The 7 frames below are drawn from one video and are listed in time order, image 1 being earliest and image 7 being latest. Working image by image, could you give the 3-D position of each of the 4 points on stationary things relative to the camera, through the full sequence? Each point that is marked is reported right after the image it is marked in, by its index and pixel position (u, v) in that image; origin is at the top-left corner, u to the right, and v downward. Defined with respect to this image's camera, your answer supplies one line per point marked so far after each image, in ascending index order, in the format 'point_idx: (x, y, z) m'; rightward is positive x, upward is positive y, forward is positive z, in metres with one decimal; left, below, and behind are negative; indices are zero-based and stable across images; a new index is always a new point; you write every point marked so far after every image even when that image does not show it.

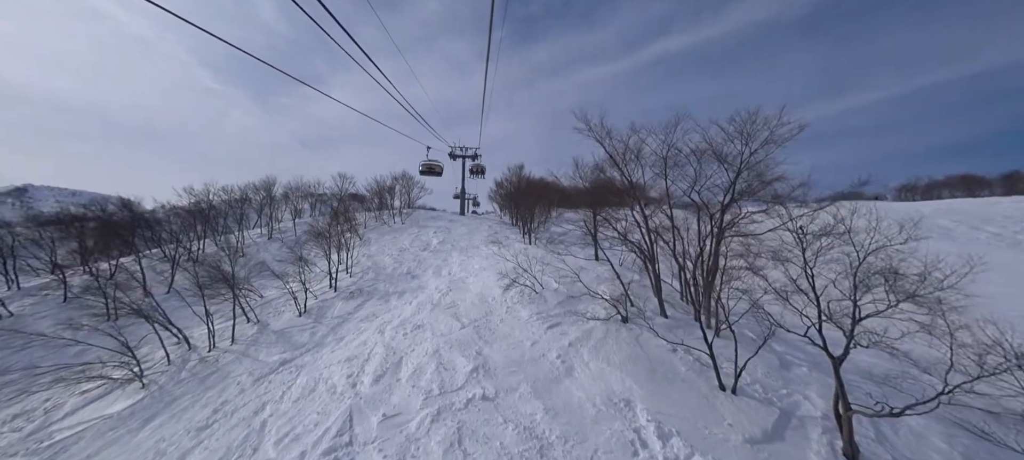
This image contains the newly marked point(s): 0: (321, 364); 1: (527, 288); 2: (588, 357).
0: (-7.6, -5.4, +13.2) m
1: (+0.7, -2.7, +15.3) m
2: (+2.4, -4.1, +10.5) m
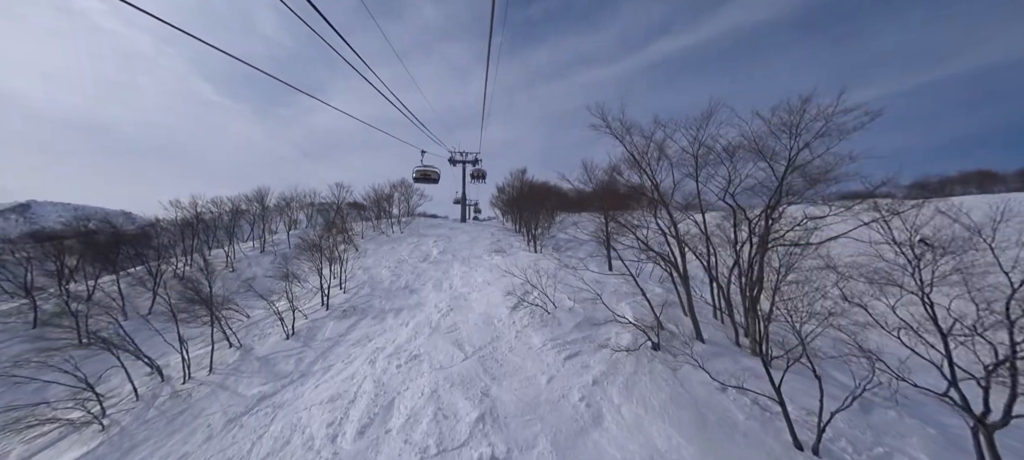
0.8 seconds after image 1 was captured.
0: (-7.2, -6.0, +11.3) m
1: (+1.0, -3.2, +13.4) m
2: (+2.8, -4.4, +8.6) m
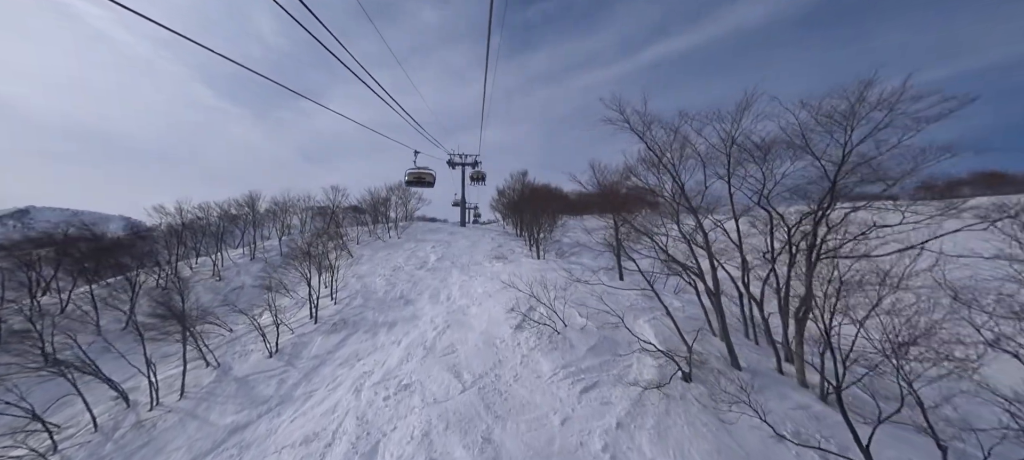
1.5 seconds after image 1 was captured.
0: (-7.1, -6.3, +9.7) m
1: (+1.2, -3.5, +11.8) m
2: (+2.9, -4.7, +7.0) m
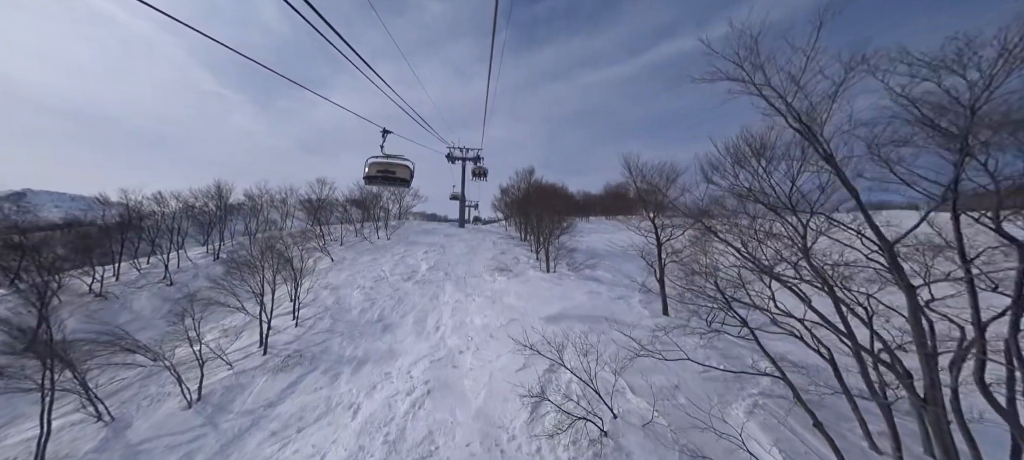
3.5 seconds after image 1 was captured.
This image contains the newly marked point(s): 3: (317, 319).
0: (-6.8, -6.7, +5.0) m
1: (+1.6, -4.2, +7.1) m
2: (+3.2, -5.4, +2.2) m
3: (-11.5, -5.2, +19.5) m
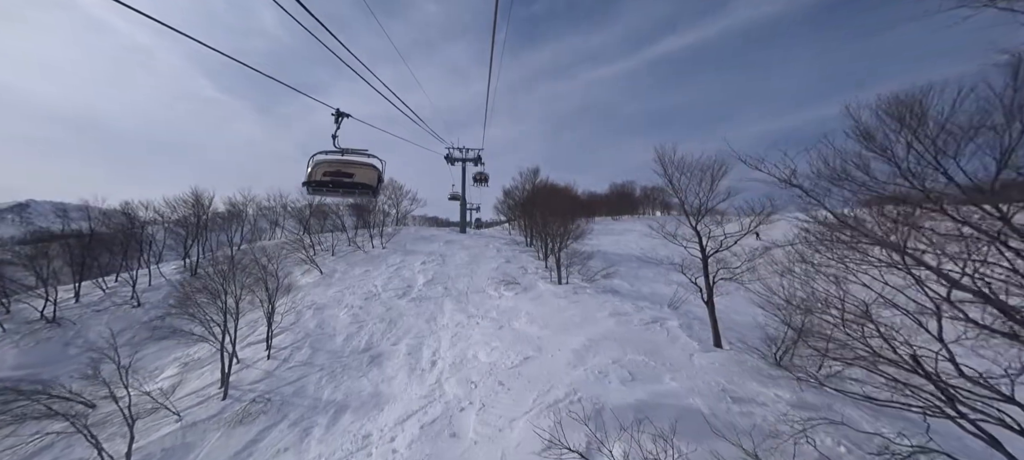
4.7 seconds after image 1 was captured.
0: (-6.3, -7.3, +2.1) m
1: (+2.0, -4.6, +4.1) m
2: (+3.7, -5.8, -0.7) m
3: (-10.9, -5.9, +16.6) m
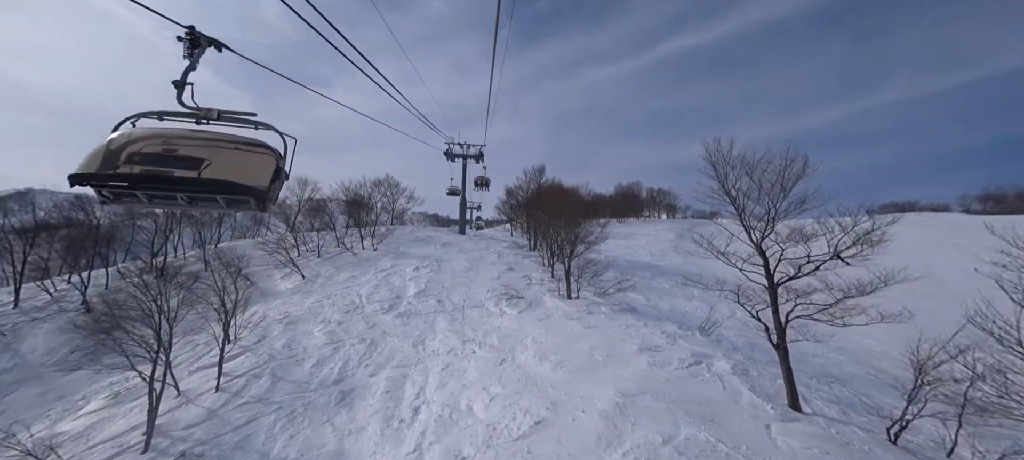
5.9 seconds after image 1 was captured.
0: (-6.3, -7.6, -0.8) m
1: (+2.1, -5.1, +1.2) m
2: (+3.8, -6.3, -3.6) m
3: (-10.8, -6.1, +13.7) m
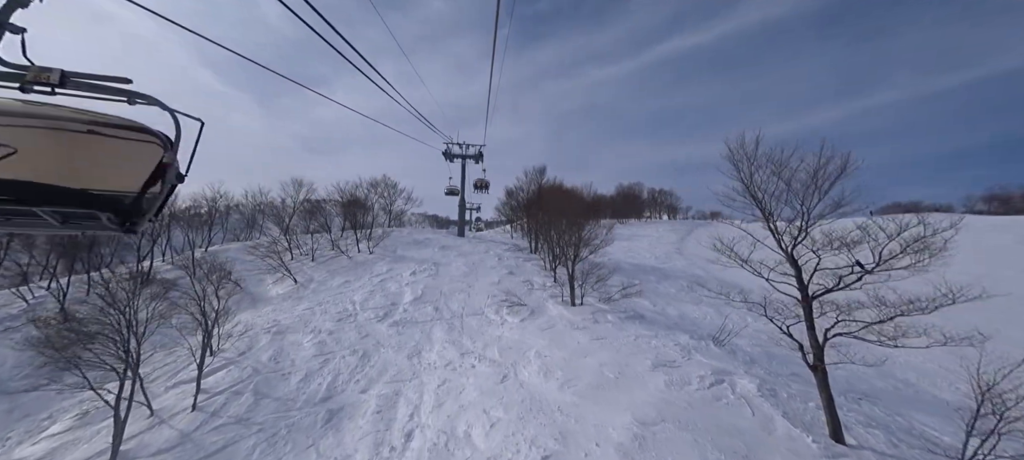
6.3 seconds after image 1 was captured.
0: (-6.2, -7.7, -1.8) m
1: (+2.2, -5.2, +0.2) m
2: (+3.9, -6.4, -4.6) m
3: (-10.7, -6.3, +12.7) m
